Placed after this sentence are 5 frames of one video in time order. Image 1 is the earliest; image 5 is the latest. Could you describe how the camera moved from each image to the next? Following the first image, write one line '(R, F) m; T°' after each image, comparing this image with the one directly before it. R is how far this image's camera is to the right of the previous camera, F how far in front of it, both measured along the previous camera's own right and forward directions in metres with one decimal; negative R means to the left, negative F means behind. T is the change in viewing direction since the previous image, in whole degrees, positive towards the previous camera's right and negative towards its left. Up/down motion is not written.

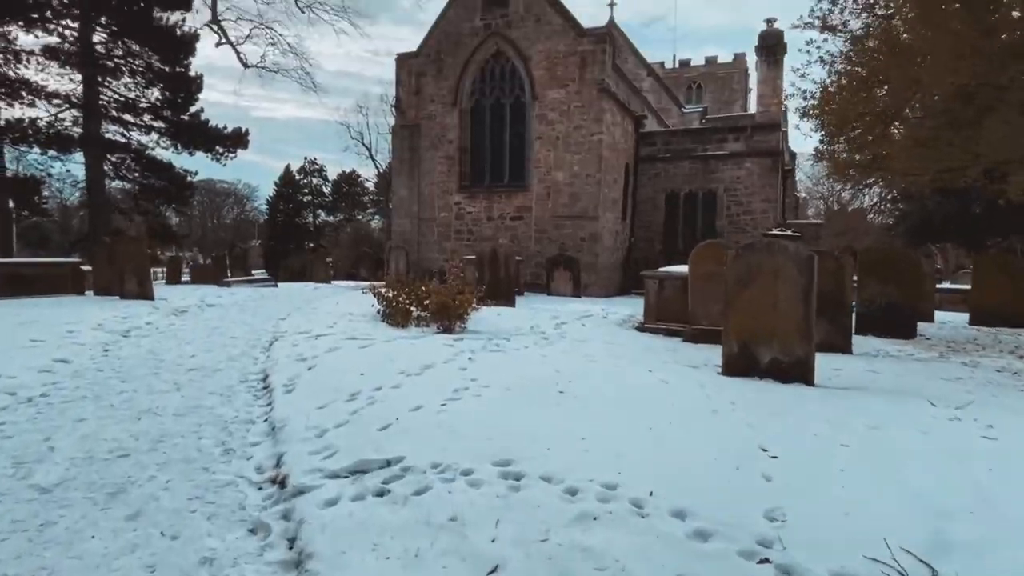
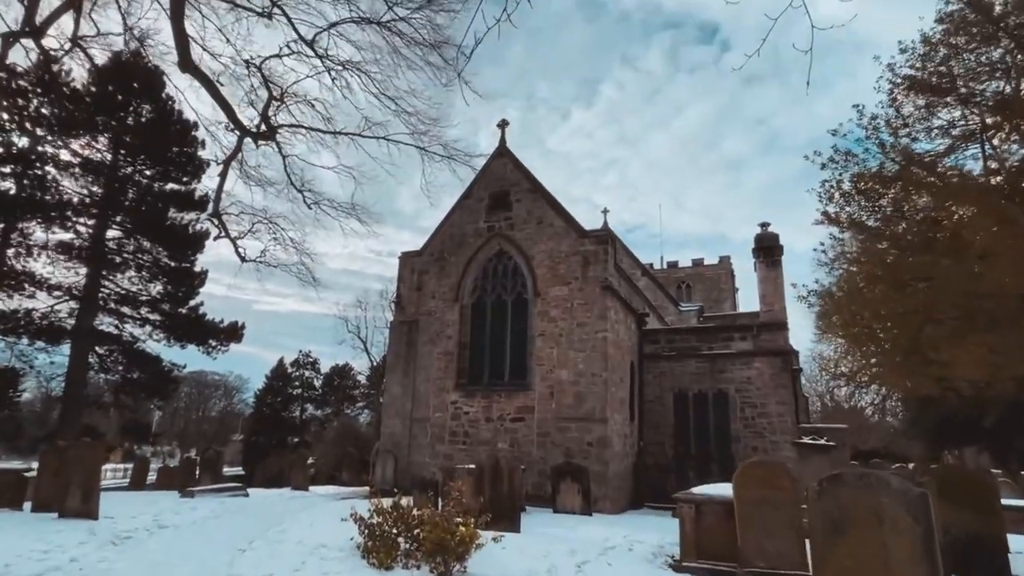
(-0.2, +0.8) m; +1°
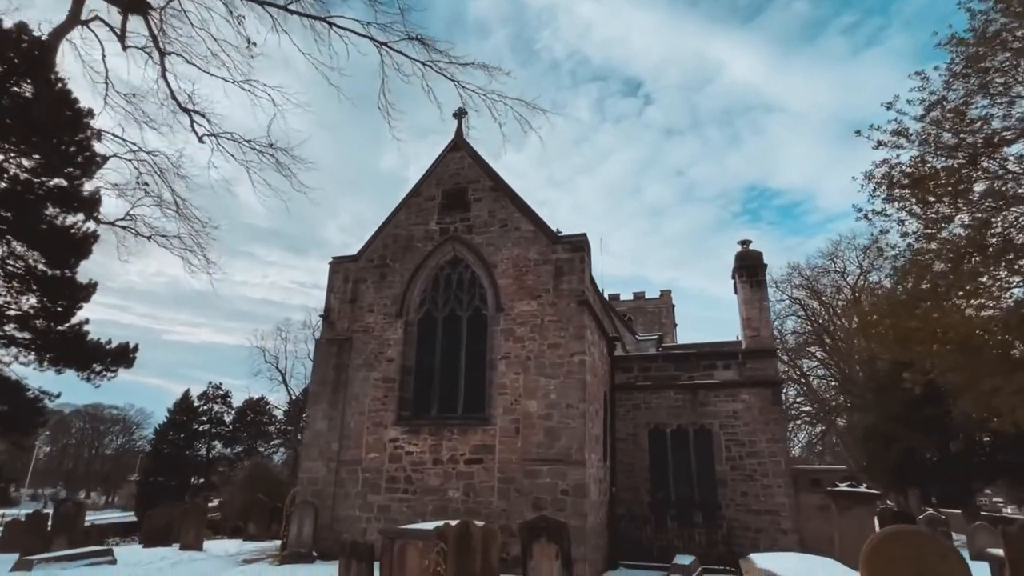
(-0.5, +2.3) m; +7°
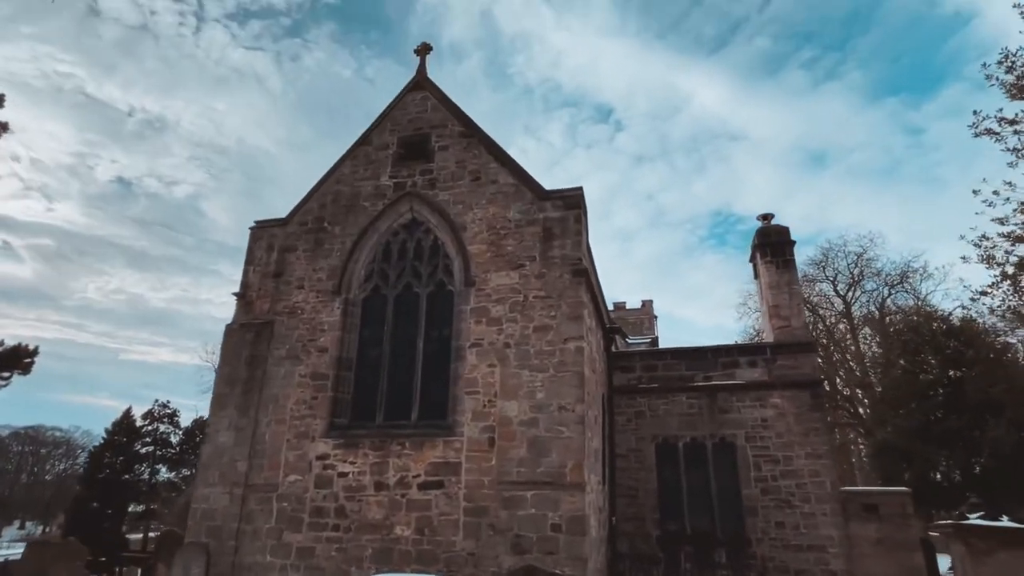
(0.0, +2.8) m; +3°
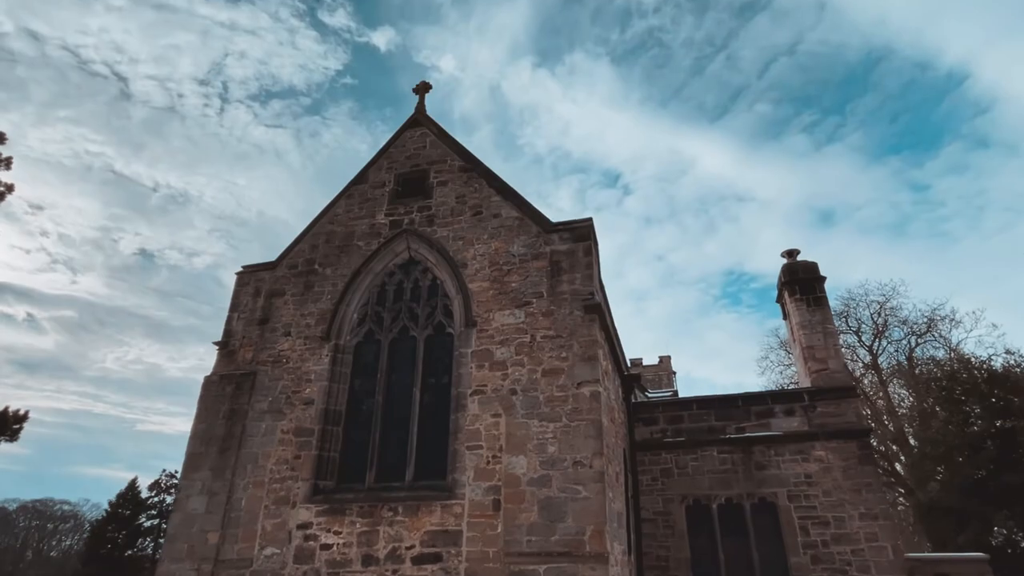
(+0.1, +0.9) m; -1°
